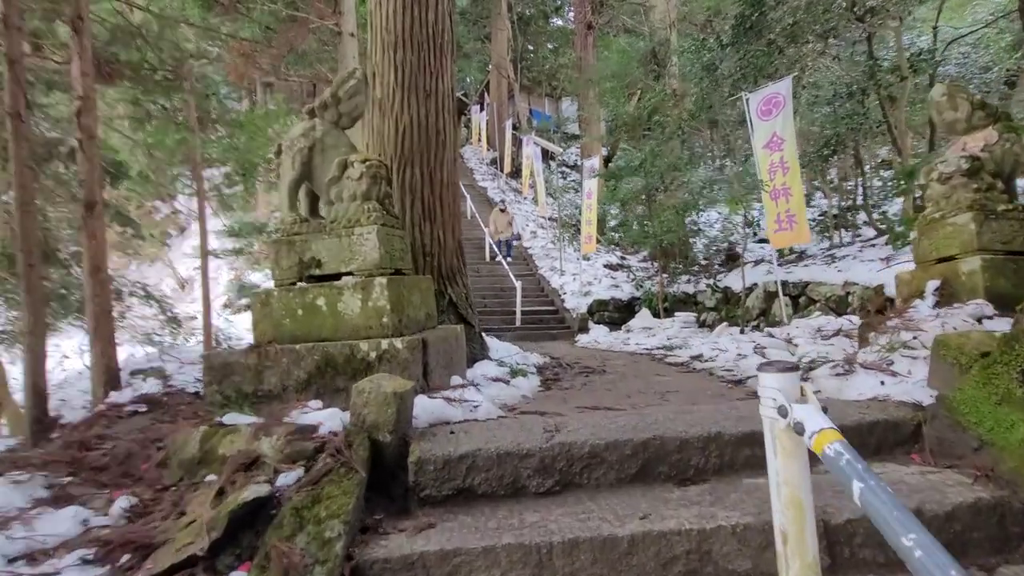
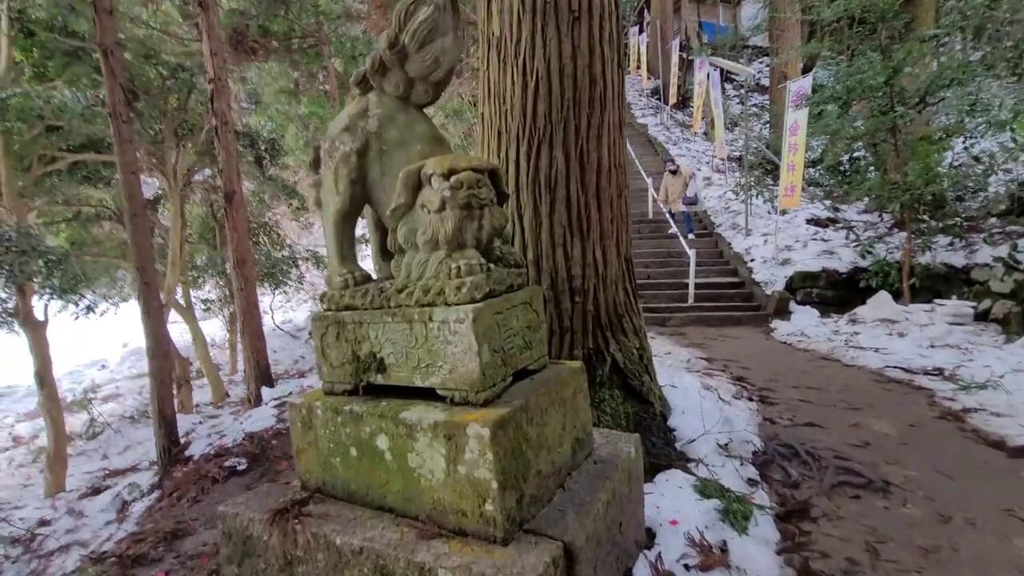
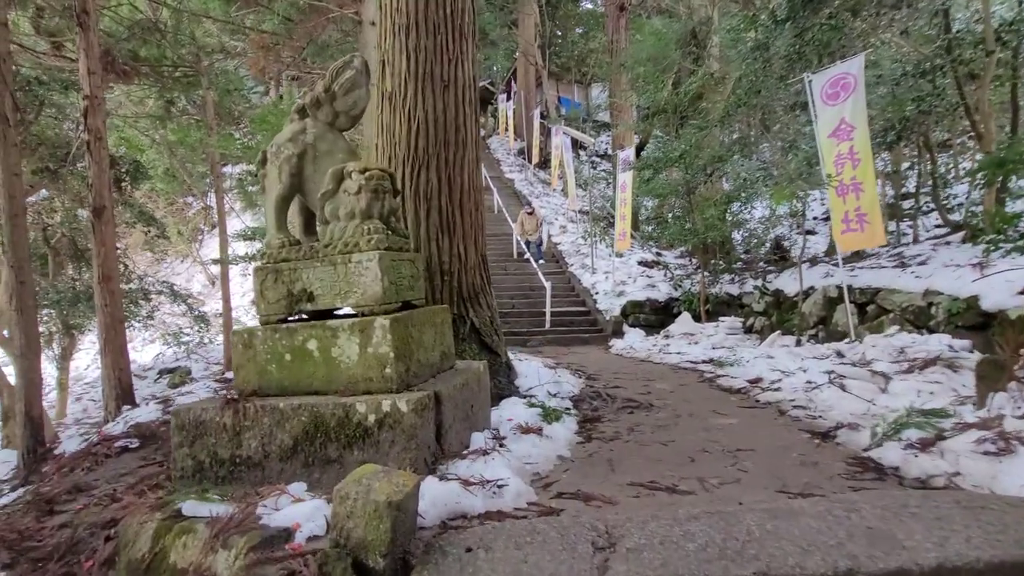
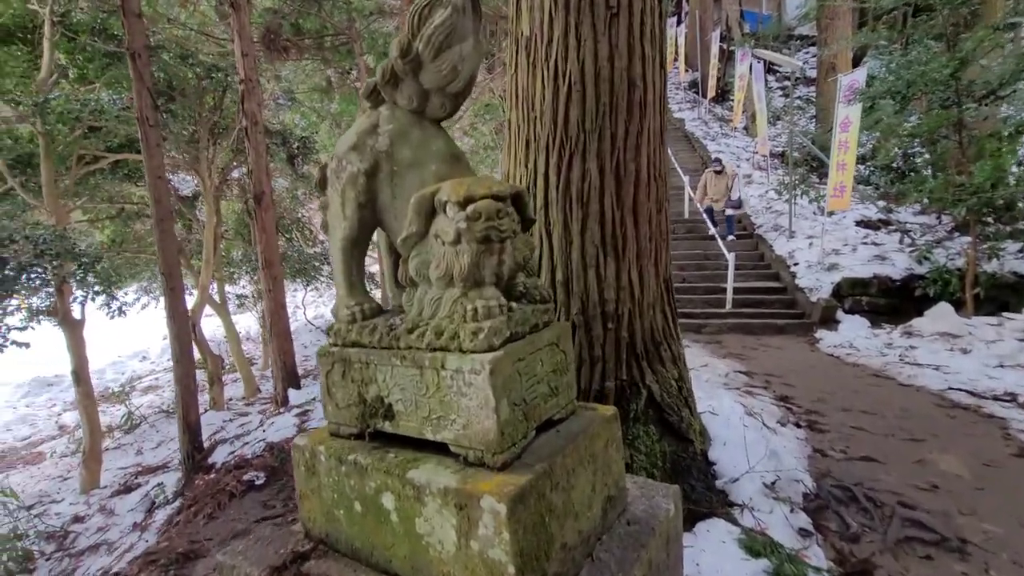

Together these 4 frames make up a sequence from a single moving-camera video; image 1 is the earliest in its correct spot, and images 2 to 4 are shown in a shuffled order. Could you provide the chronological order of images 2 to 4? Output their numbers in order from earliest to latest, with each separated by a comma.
3, 2, 4
